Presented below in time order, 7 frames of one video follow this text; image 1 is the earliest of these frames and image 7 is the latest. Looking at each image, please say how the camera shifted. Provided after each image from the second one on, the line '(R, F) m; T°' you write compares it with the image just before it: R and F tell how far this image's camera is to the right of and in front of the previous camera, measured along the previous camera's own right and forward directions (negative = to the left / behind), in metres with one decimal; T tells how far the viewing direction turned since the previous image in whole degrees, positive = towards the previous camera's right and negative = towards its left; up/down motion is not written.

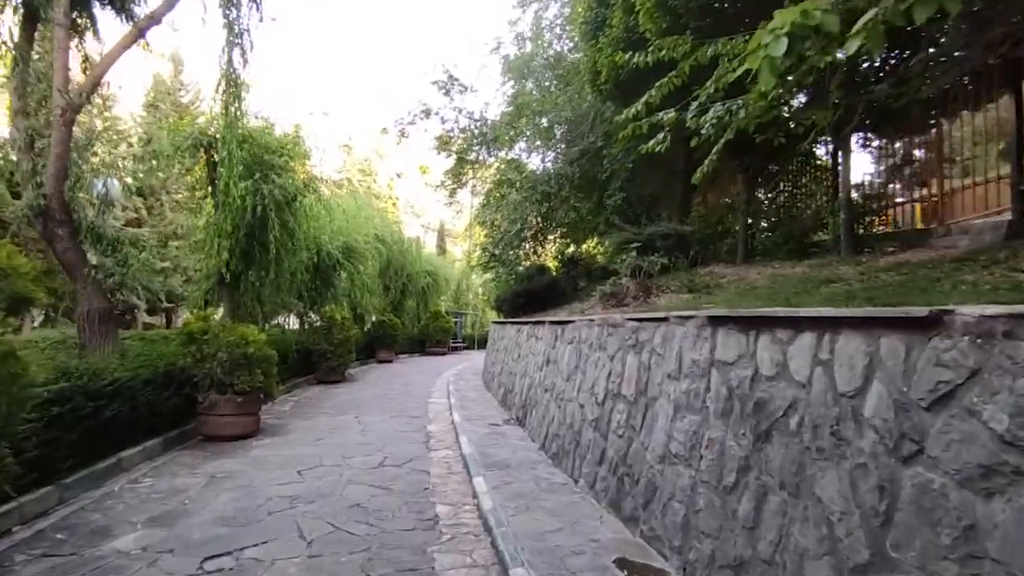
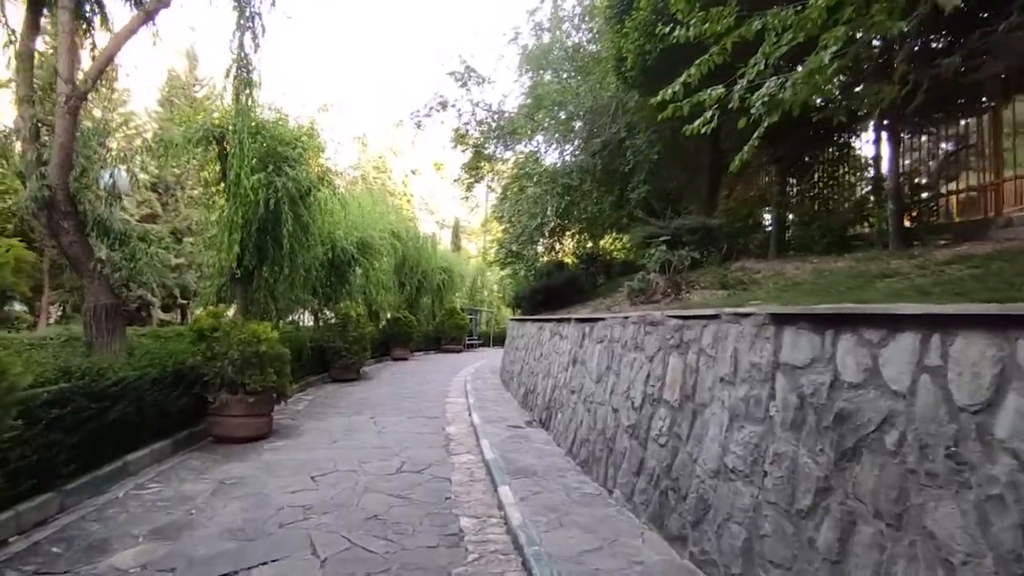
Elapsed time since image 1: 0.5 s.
(-0.1, +0.3) m; -1°
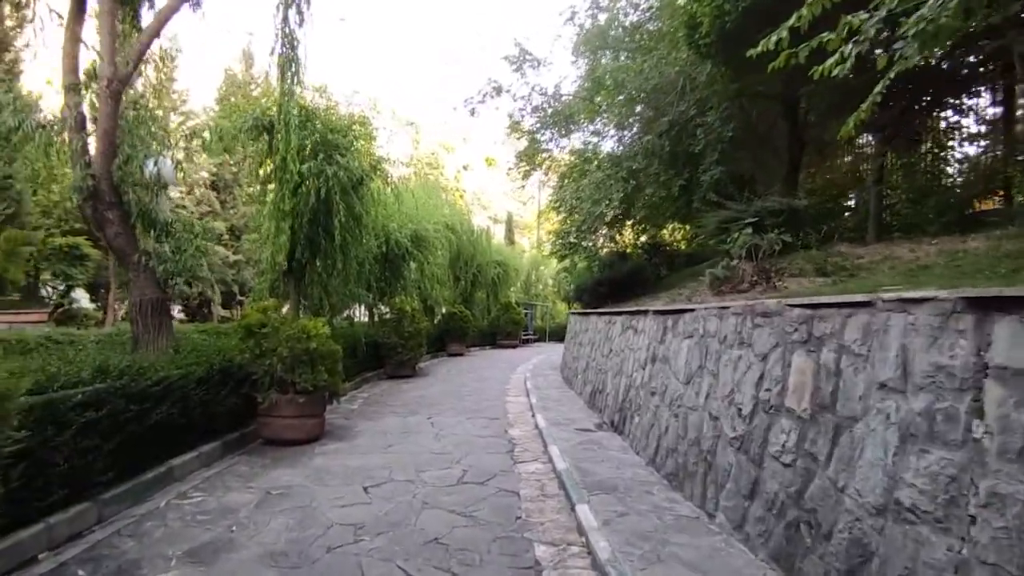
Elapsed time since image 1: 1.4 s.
(-0.1, +0.5) m; -5°
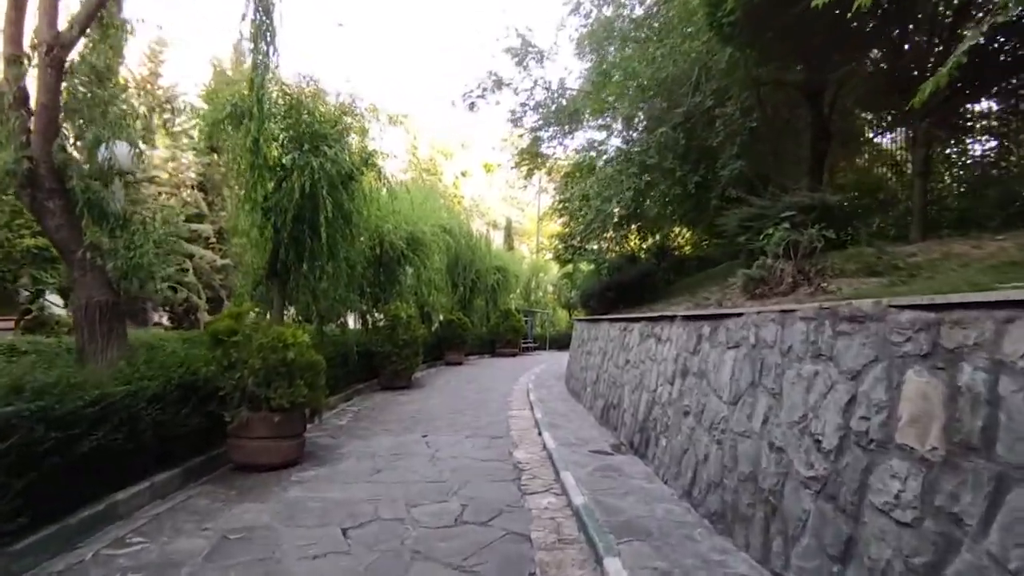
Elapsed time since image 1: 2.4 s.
(-0.1, +0.6) m; 0°
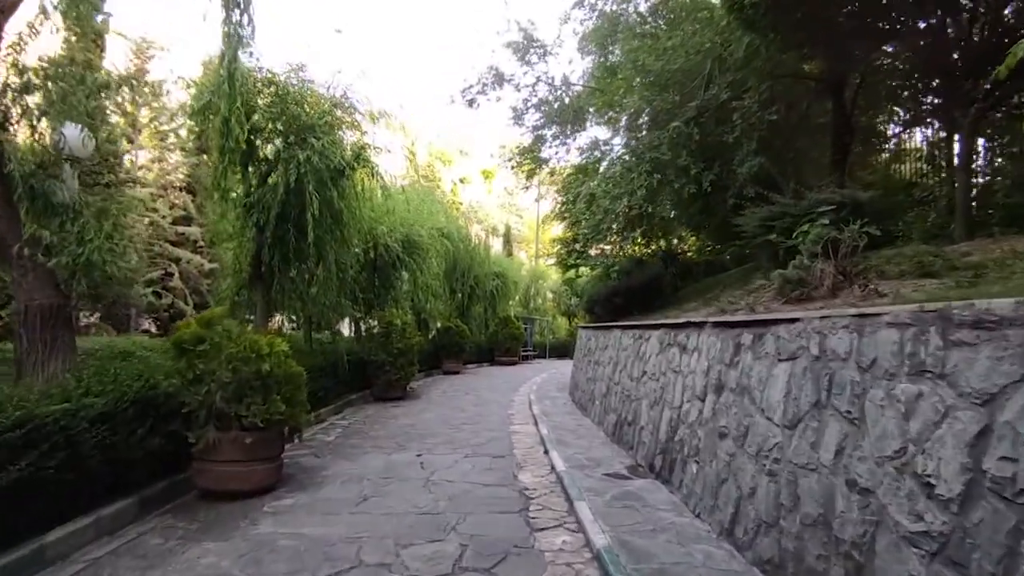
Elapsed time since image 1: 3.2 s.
(-0.1, +0.5) m; 0°
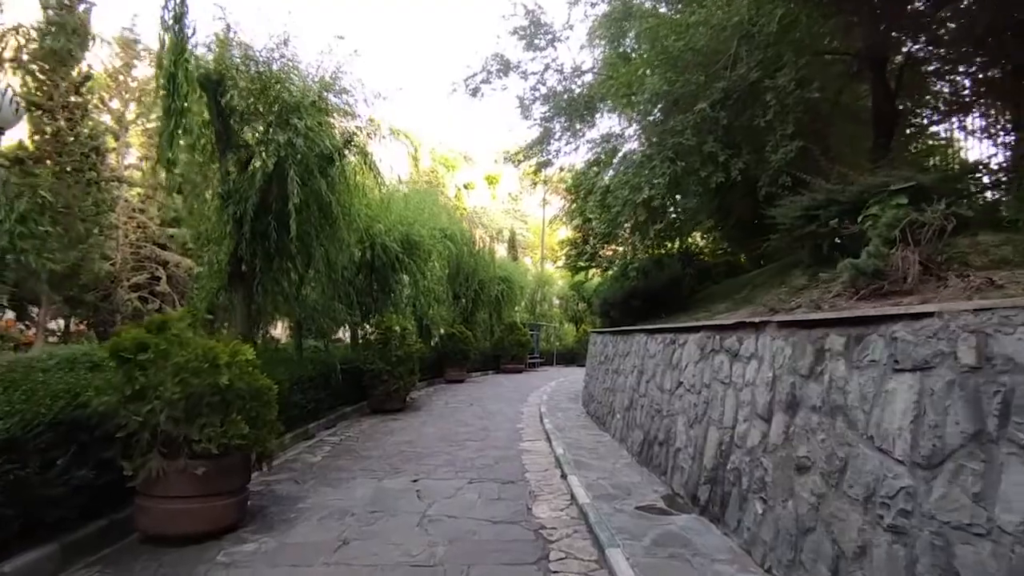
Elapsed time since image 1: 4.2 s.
(0.0, +0.7) m; 0°
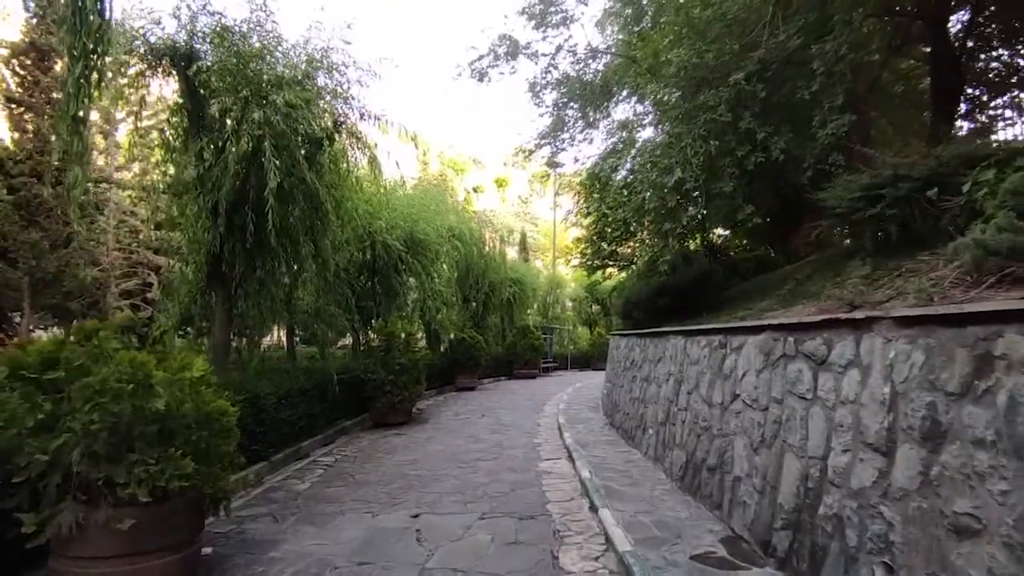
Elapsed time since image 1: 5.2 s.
(0.0, +0.8) m; -1°
